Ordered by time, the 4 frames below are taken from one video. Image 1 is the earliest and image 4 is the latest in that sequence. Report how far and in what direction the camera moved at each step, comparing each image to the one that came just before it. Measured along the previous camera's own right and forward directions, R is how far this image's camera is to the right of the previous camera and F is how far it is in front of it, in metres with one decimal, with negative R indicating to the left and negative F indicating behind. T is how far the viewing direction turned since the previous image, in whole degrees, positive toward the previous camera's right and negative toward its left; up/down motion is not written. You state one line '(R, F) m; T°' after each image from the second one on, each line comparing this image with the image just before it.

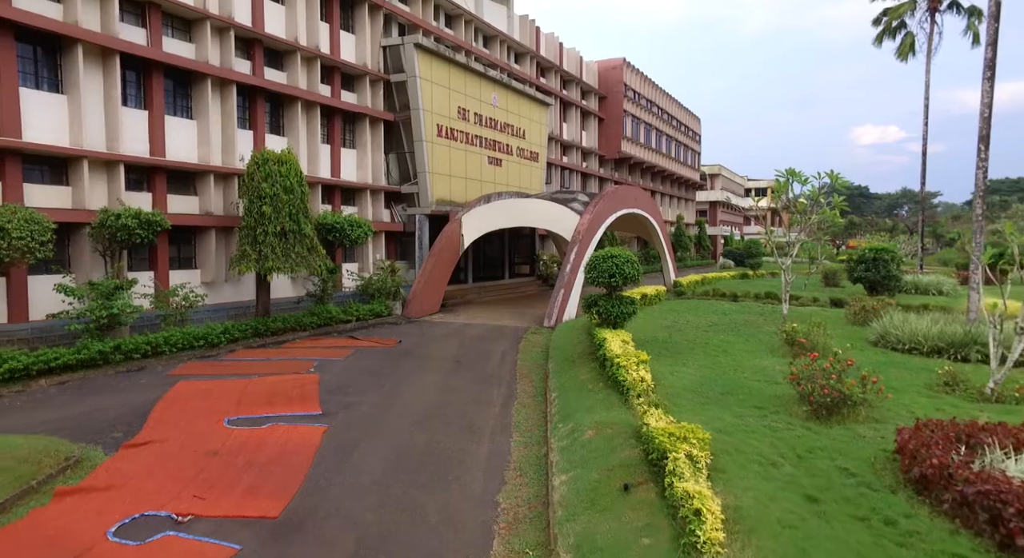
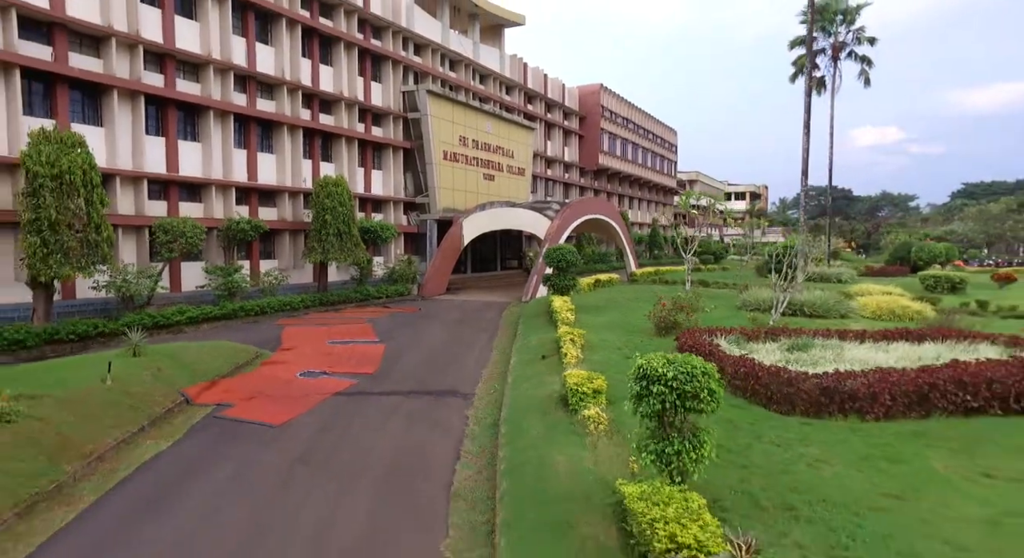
(+0.5, -6.3) m; 0°
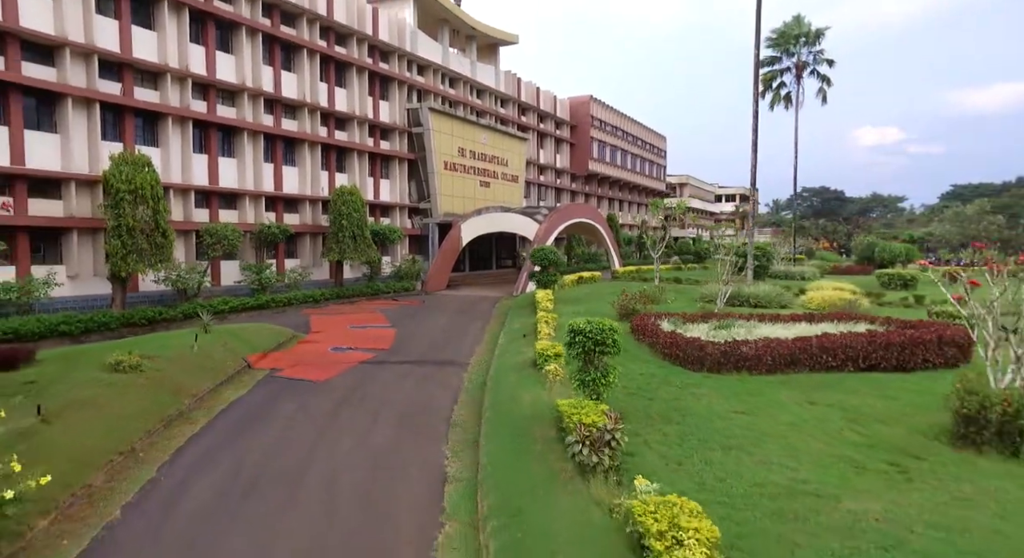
(+0.3, -3.1) m; 0°
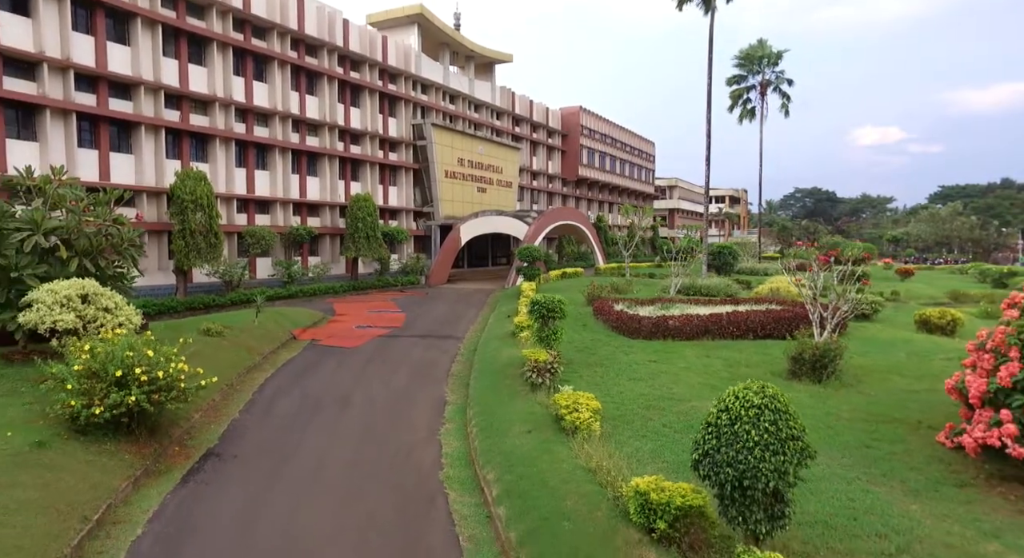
(+0.5, -3.8) m; 0°
